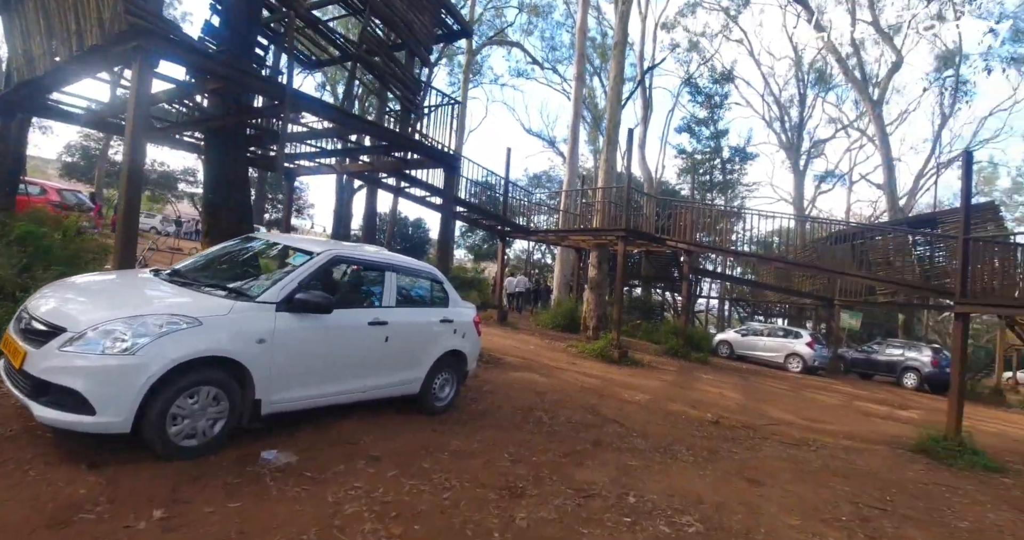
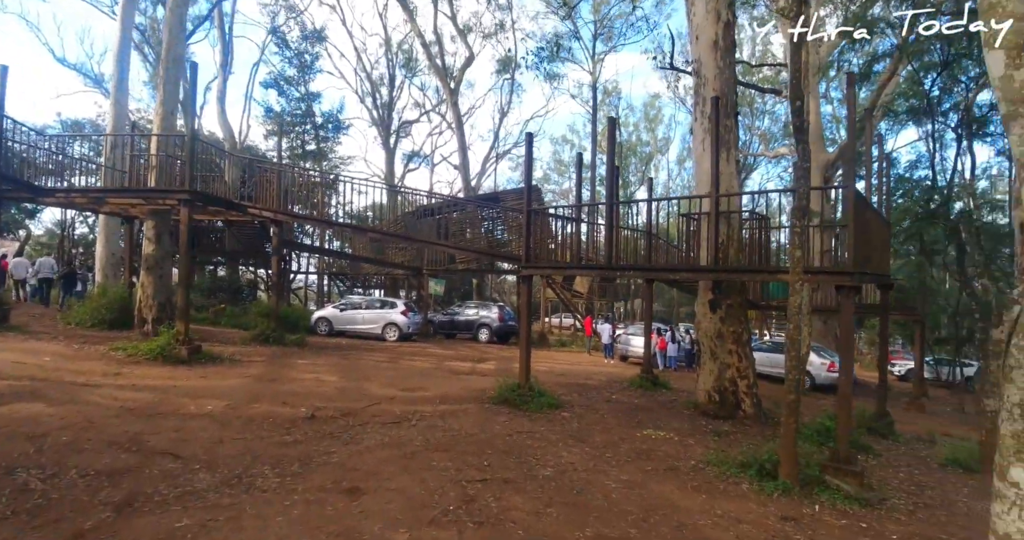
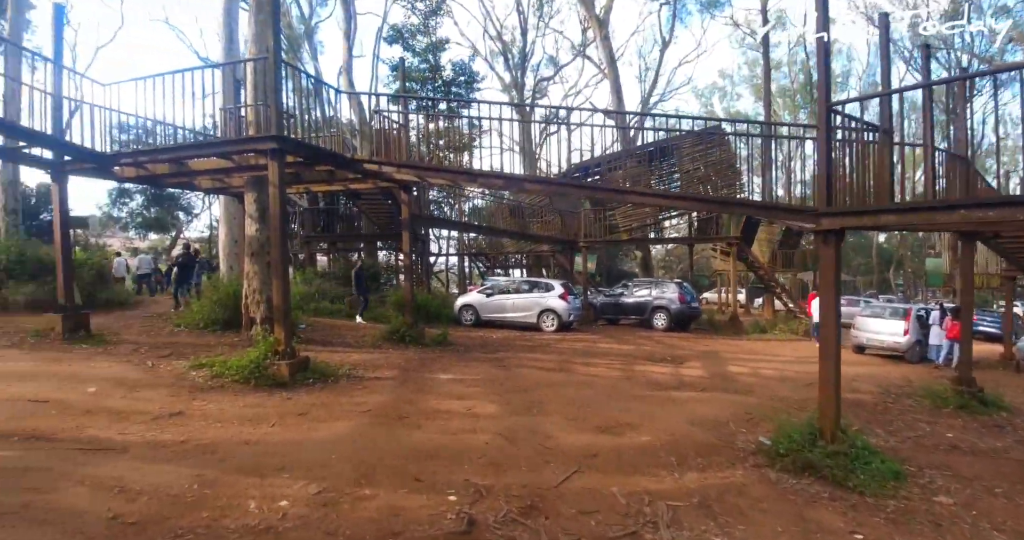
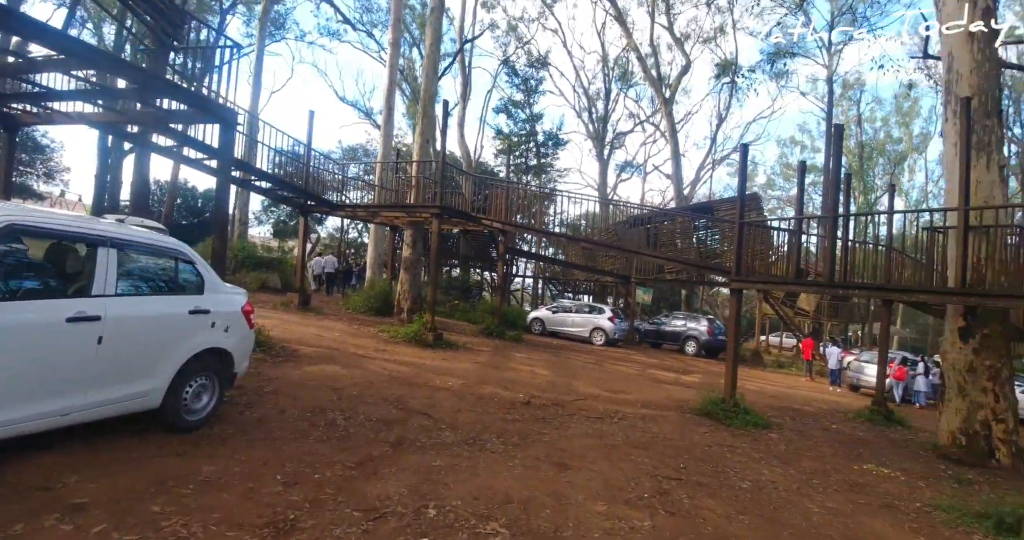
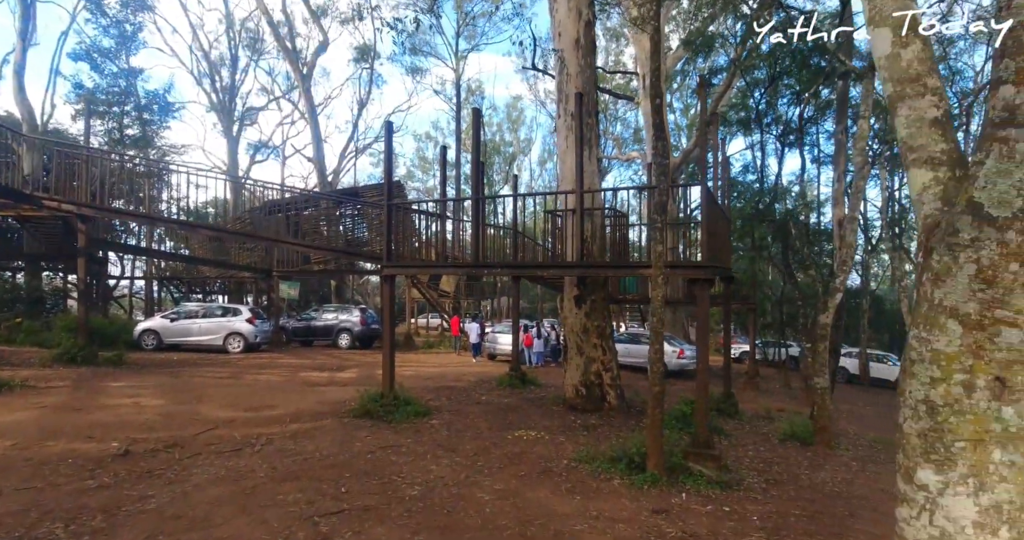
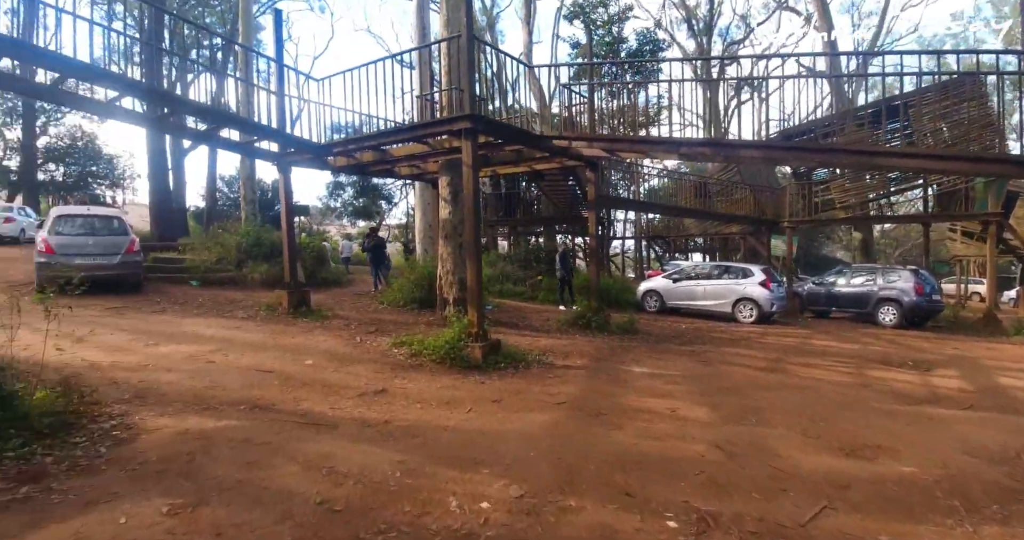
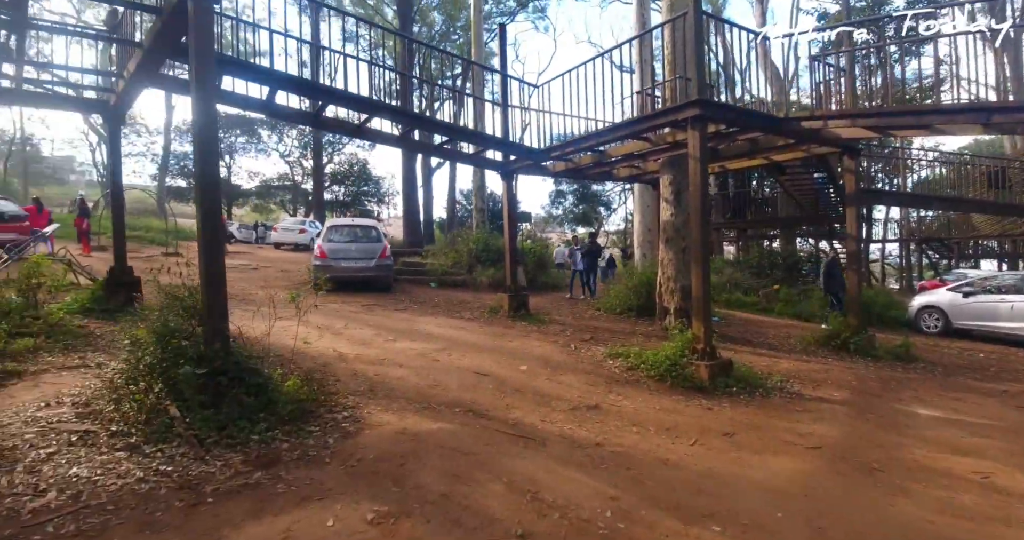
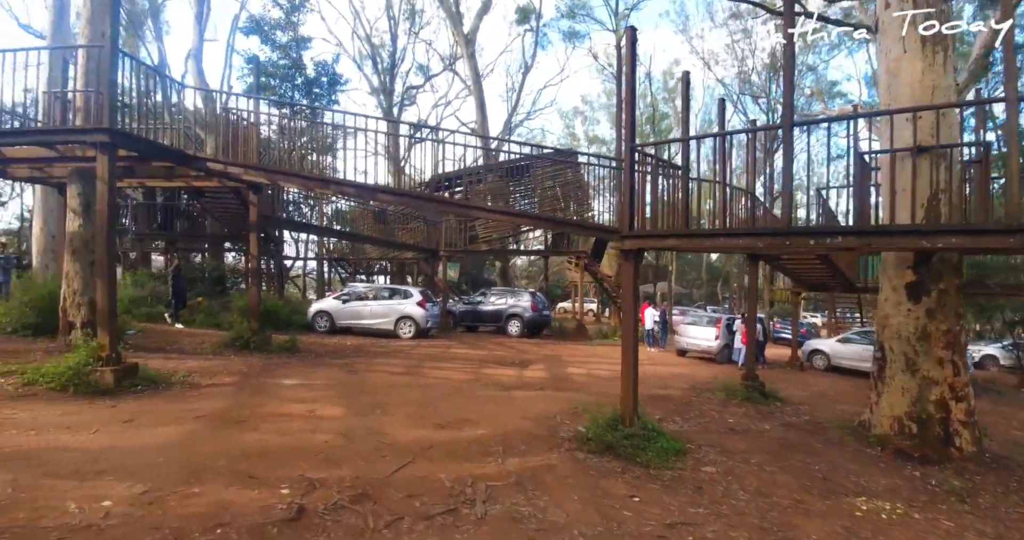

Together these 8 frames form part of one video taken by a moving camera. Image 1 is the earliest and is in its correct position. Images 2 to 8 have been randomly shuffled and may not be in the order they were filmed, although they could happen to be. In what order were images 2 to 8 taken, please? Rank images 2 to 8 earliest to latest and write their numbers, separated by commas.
4, 2, 5, 8, 3, 6, 7
